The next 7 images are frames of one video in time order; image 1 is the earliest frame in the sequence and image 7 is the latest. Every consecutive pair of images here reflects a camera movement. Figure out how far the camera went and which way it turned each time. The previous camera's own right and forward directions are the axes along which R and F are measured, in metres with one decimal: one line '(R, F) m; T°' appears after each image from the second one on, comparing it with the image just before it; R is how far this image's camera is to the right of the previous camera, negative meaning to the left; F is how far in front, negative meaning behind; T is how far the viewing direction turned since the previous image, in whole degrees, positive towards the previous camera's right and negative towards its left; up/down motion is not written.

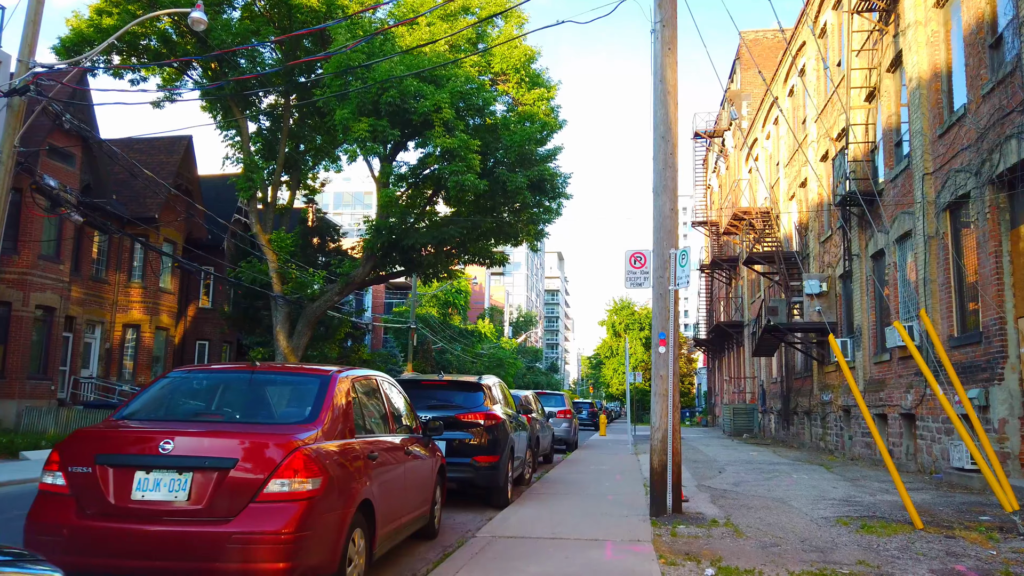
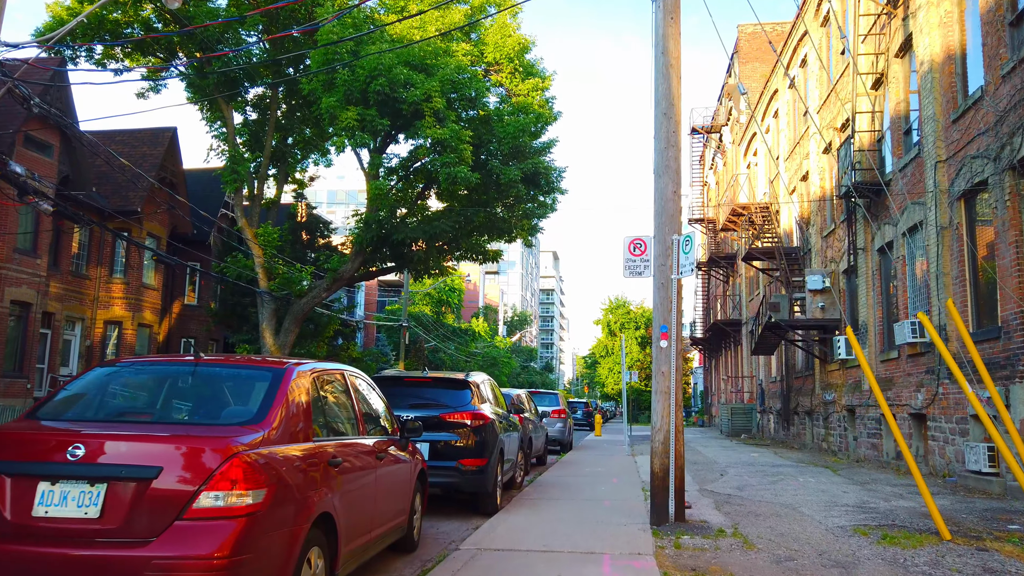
(+0.1, +0.7) m; 0°
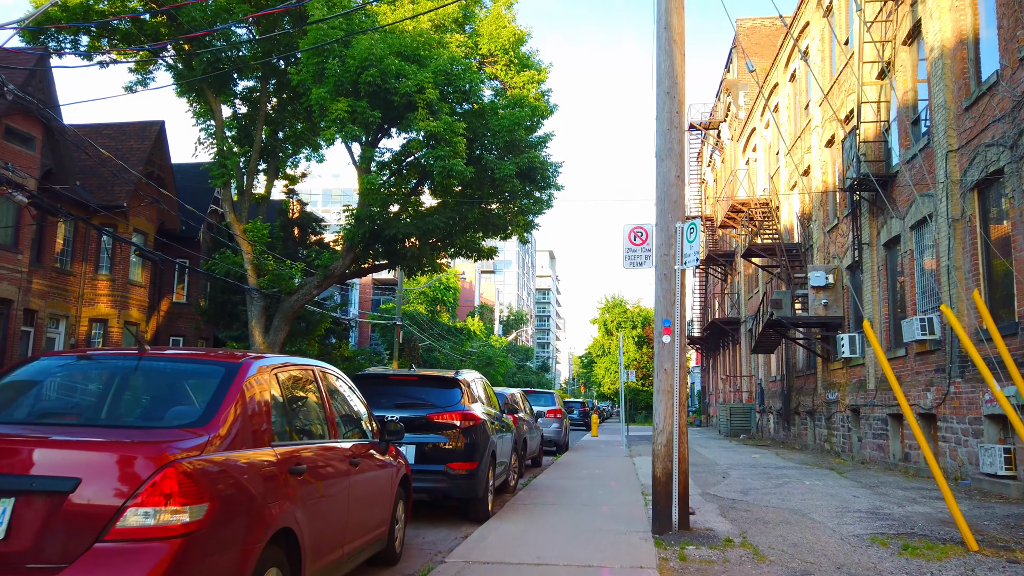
(0.0, +0.6) m; 0°
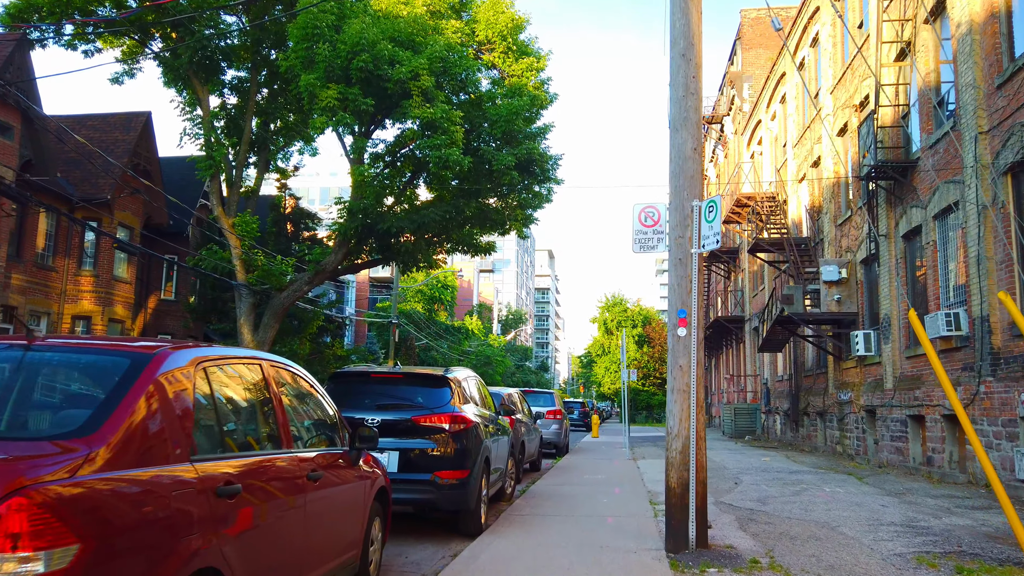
(0.0, +0.9) m; 0°
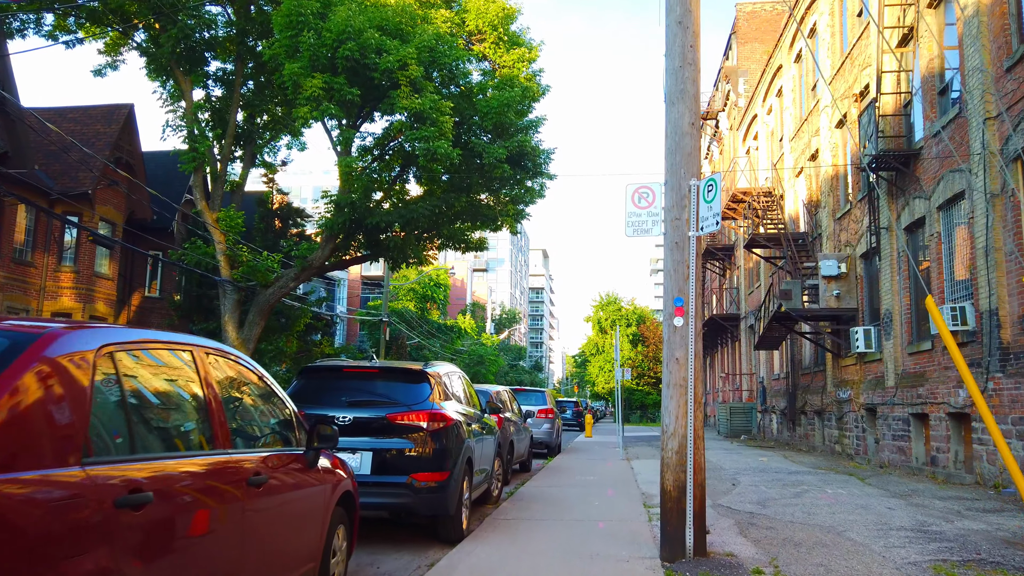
(+0.1, +0.5) m; 0°
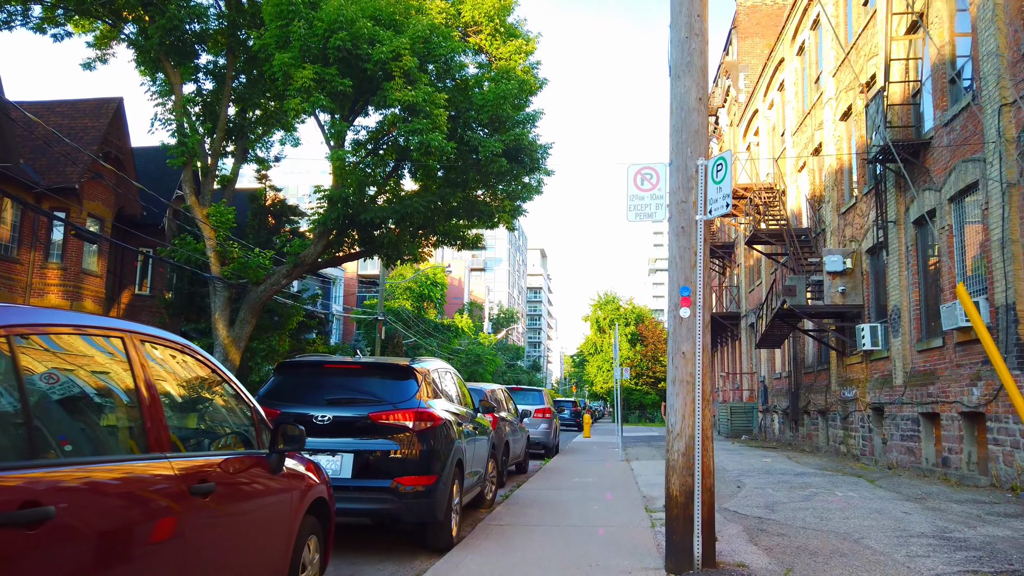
(0.0, +0.5) m; 0°
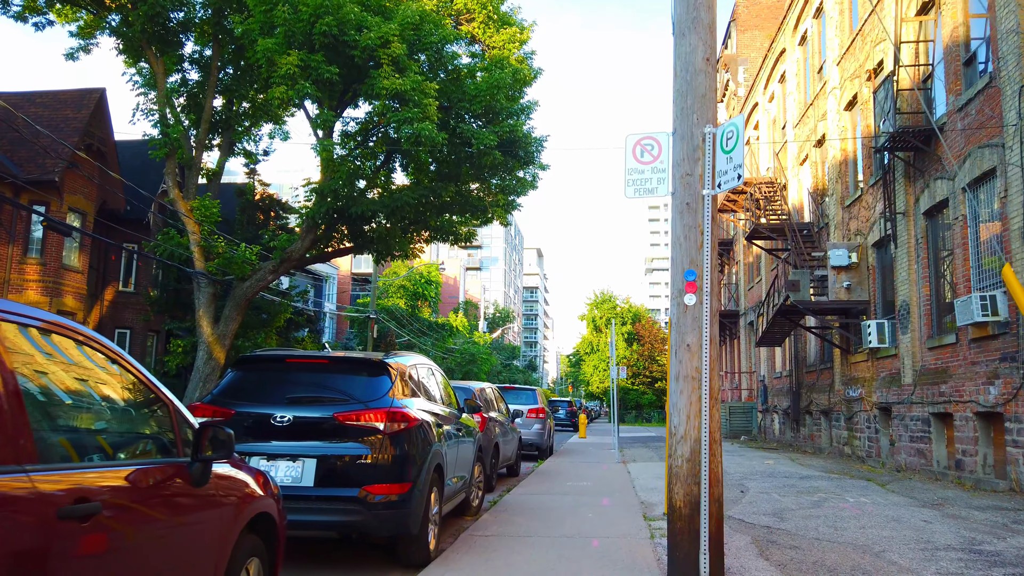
(+0.1, +0.7) m; 0°
